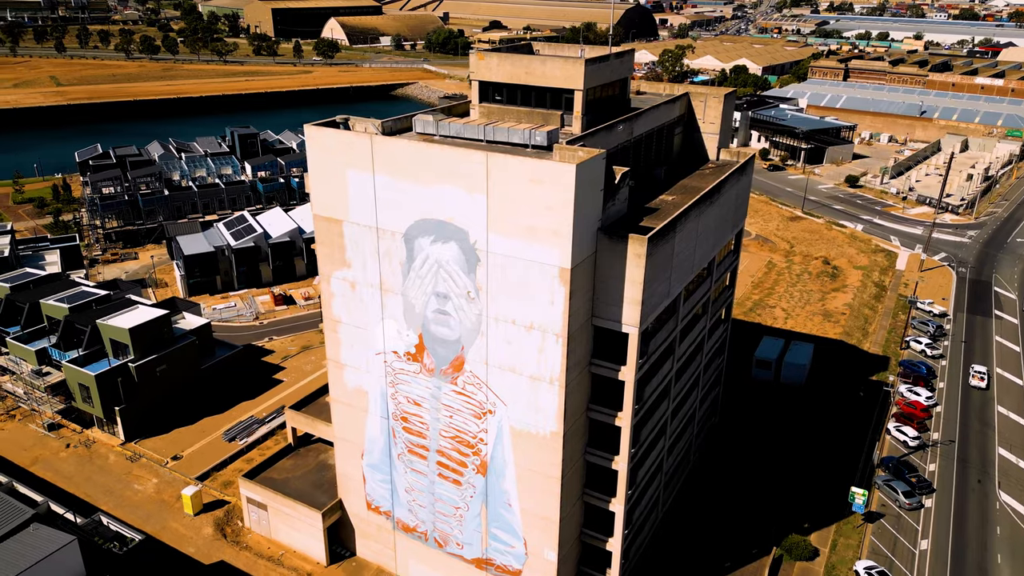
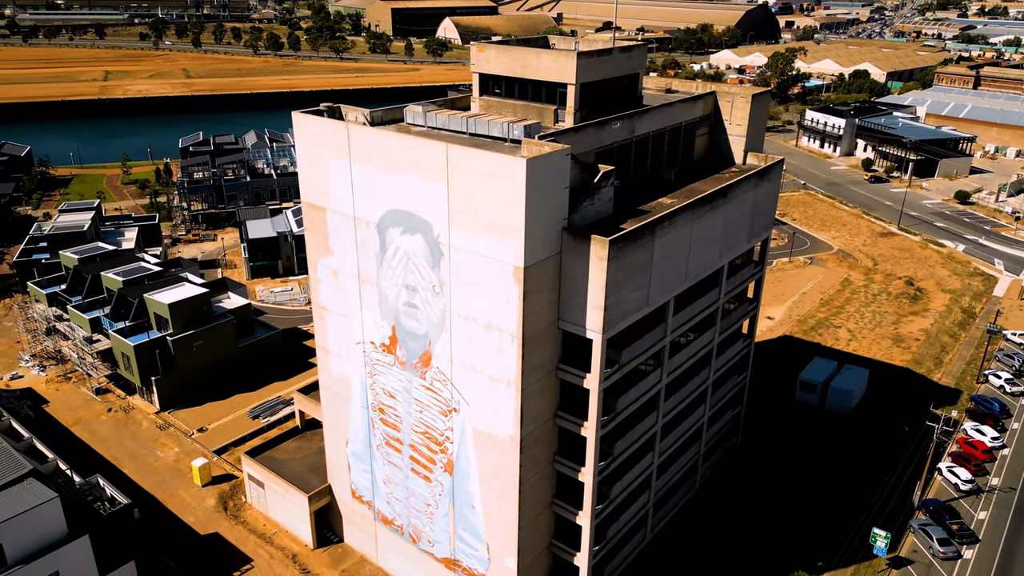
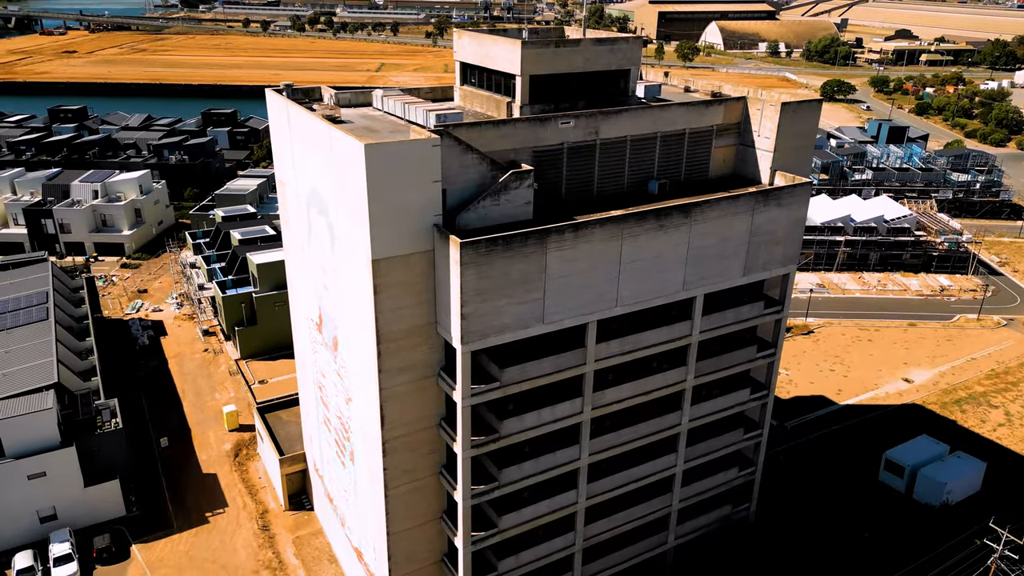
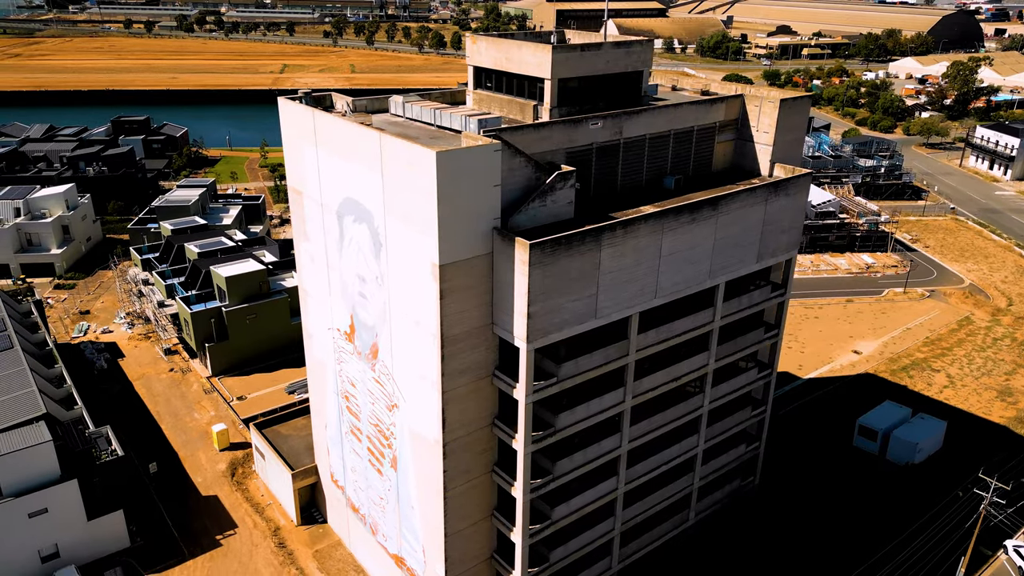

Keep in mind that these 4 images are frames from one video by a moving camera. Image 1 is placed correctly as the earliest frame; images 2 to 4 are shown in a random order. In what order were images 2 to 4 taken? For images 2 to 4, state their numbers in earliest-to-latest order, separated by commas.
2, 4, 3
